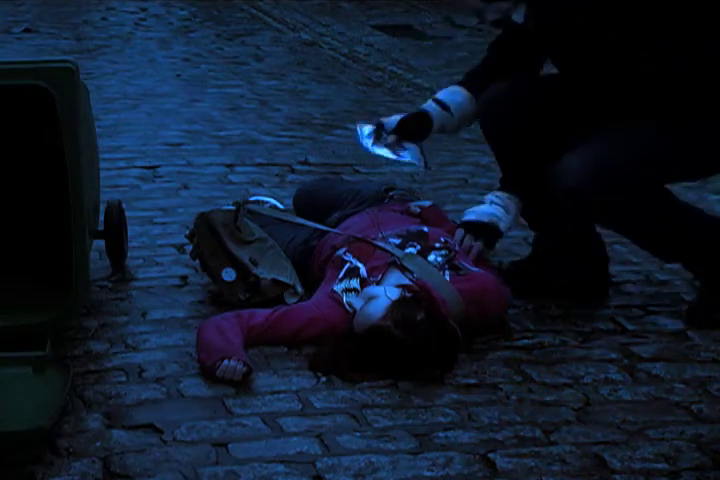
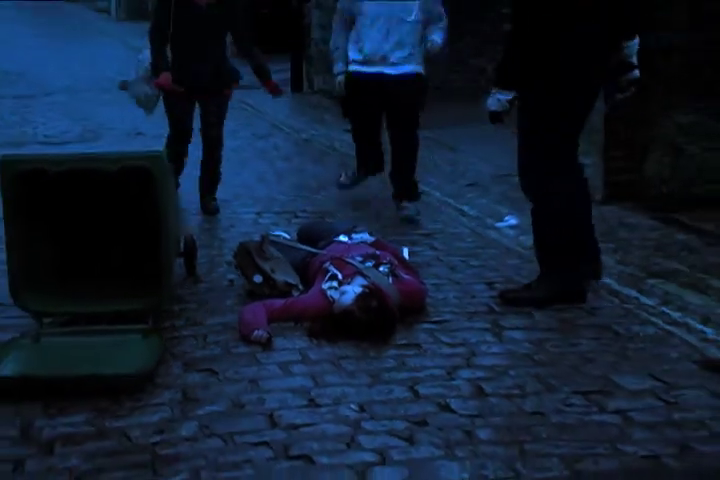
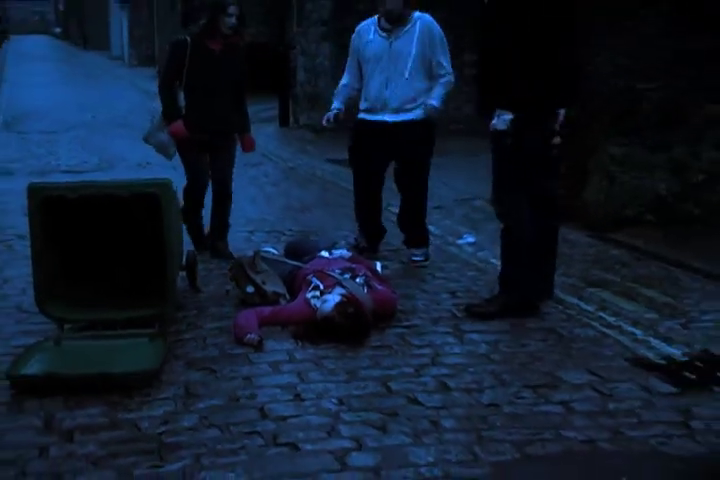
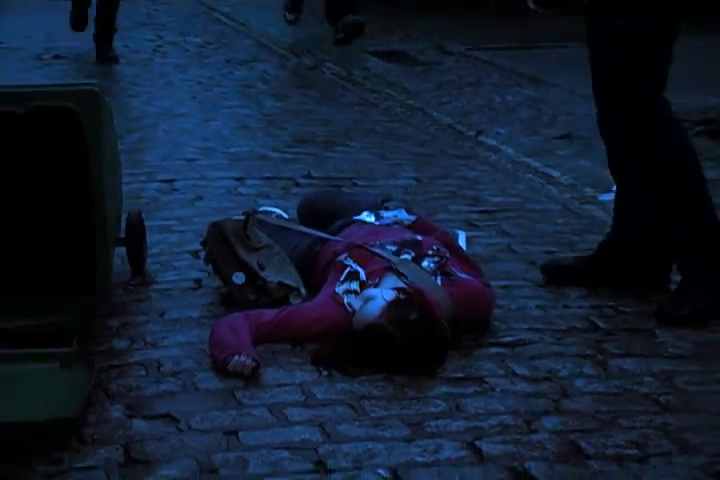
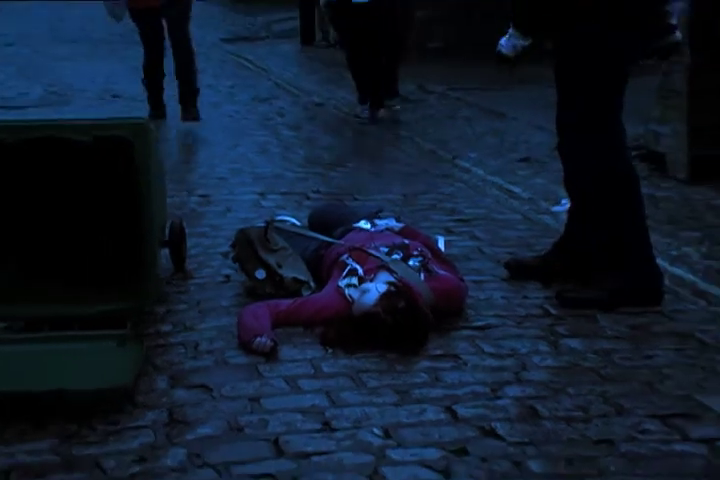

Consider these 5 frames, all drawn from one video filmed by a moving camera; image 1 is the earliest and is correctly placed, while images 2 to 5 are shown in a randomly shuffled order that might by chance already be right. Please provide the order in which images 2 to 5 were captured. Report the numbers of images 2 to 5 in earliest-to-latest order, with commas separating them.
4, 5, 2, 3
